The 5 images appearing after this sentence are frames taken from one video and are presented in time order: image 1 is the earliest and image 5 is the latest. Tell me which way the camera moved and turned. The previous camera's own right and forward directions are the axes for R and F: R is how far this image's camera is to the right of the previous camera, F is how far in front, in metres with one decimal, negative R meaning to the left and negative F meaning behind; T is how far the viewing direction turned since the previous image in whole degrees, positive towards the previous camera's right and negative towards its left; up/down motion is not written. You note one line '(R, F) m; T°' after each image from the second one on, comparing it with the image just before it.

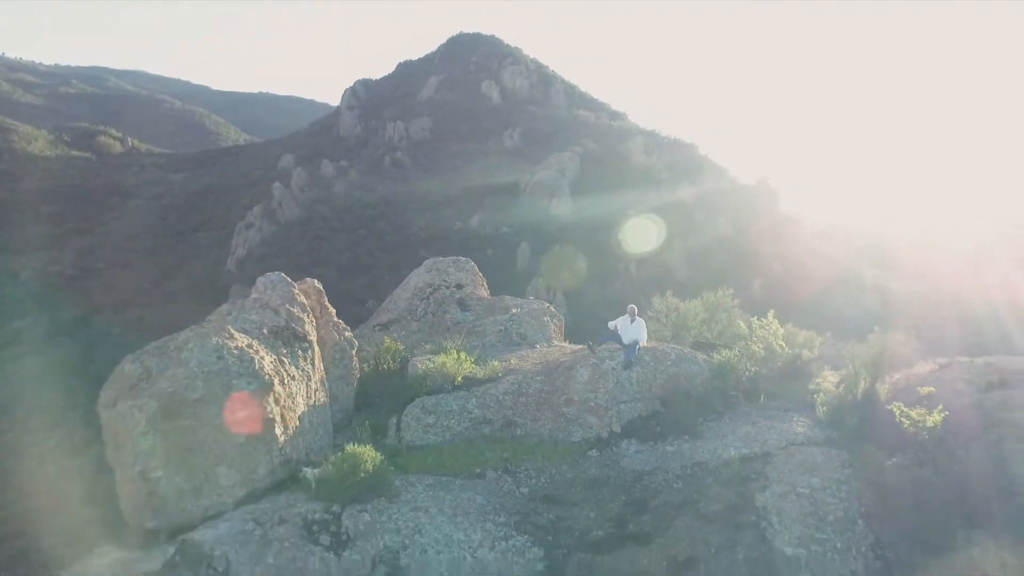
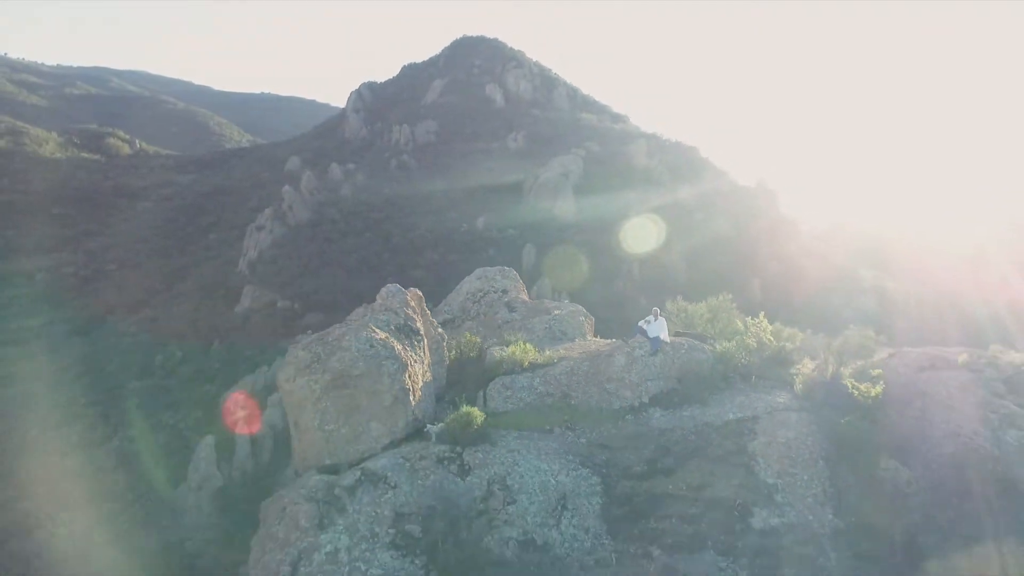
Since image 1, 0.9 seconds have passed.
(-0.6, -1.8) m; 0°
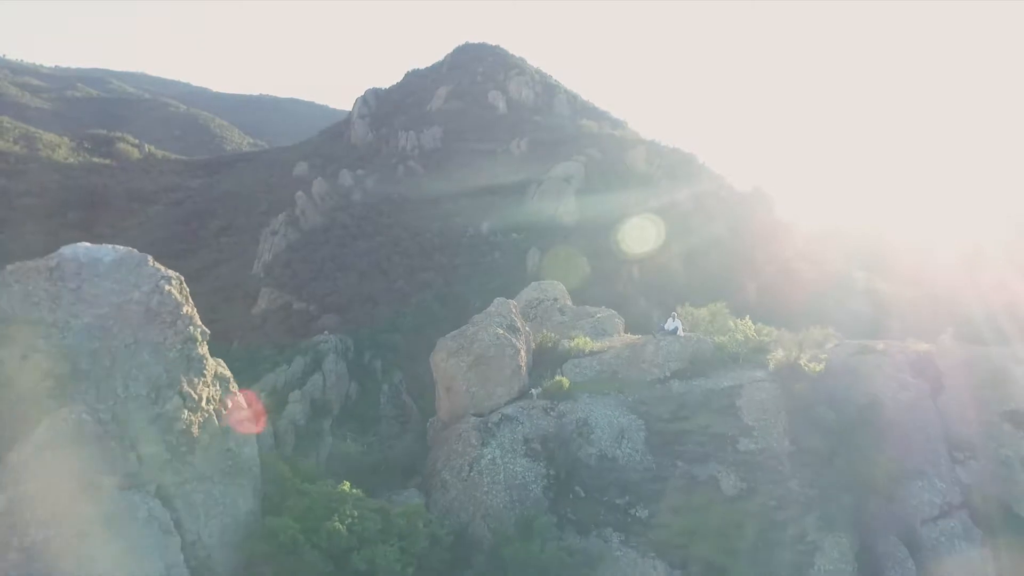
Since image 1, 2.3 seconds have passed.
(-1.1, -3.5) m; 0°
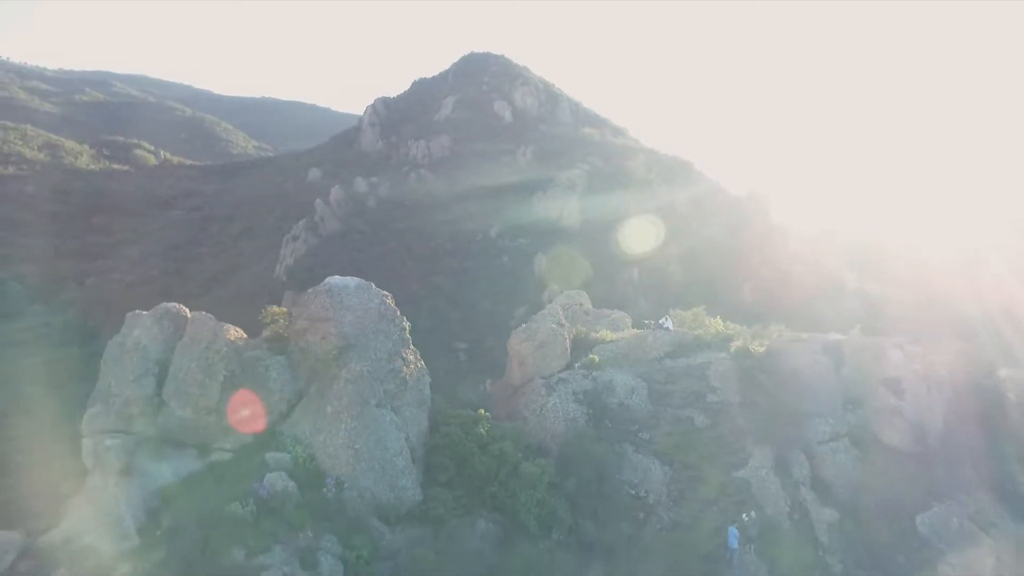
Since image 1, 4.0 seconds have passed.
(-1.1, -5.3) m; 0°
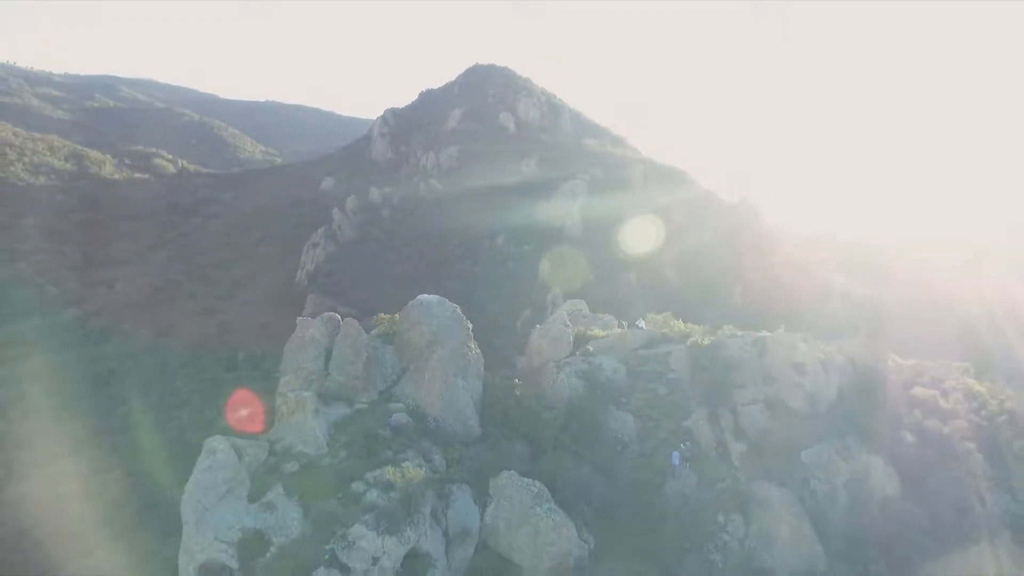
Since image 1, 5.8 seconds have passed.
(-0.6, -6.7) m; 0°
